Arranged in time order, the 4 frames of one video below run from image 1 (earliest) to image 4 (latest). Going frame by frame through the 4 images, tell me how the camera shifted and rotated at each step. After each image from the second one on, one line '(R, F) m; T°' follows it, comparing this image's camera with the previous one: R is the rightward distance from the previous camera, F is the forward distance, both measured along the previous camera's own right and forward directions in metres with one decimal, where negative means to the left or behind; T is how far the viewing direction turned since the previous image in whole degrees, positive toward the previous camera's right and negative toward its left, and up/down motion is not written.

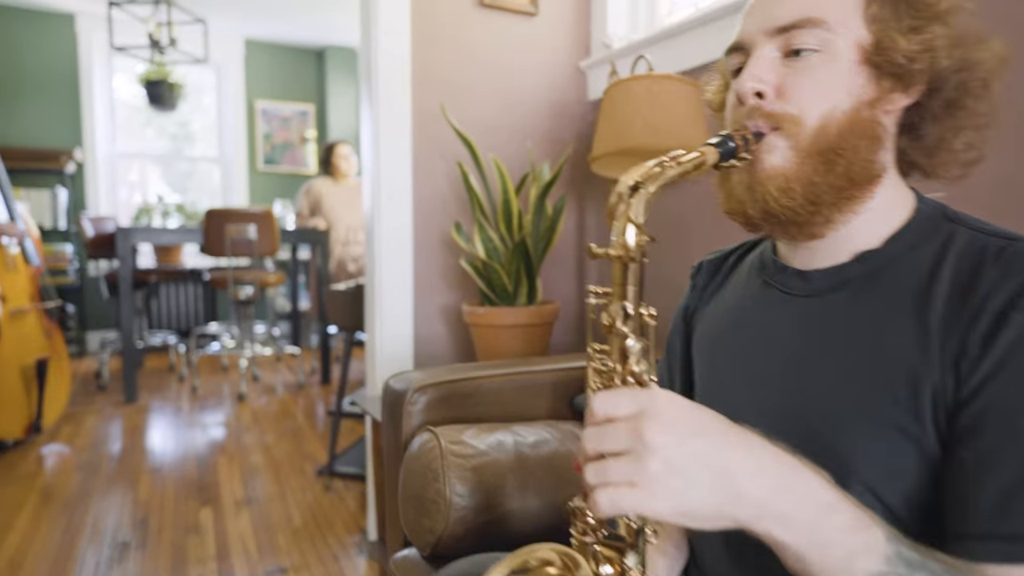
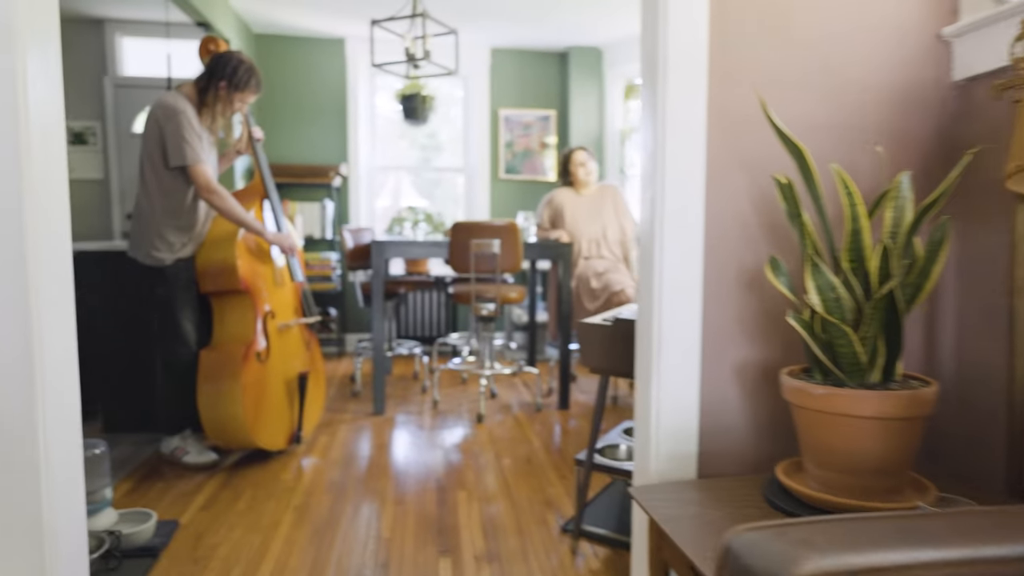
(-0.2, +0.3) m; -19°
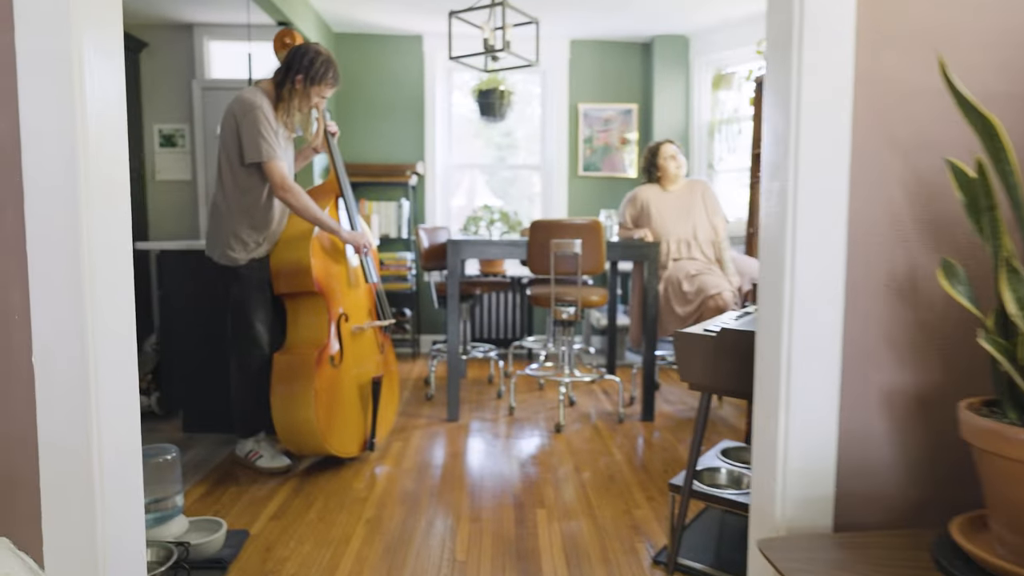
(0.0, +0.2) m; -6°
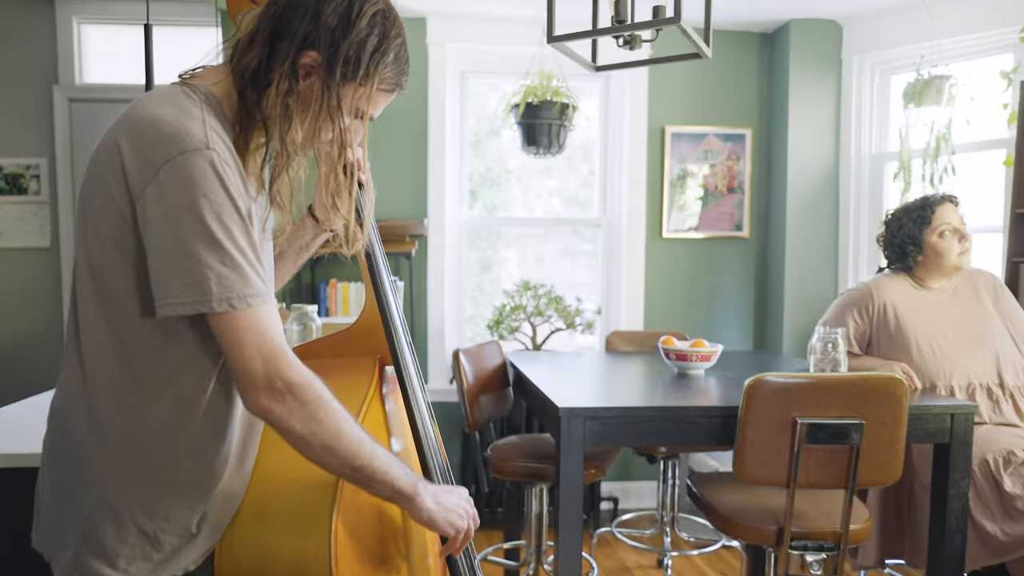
(-0.5, +1.5) m; +6°
